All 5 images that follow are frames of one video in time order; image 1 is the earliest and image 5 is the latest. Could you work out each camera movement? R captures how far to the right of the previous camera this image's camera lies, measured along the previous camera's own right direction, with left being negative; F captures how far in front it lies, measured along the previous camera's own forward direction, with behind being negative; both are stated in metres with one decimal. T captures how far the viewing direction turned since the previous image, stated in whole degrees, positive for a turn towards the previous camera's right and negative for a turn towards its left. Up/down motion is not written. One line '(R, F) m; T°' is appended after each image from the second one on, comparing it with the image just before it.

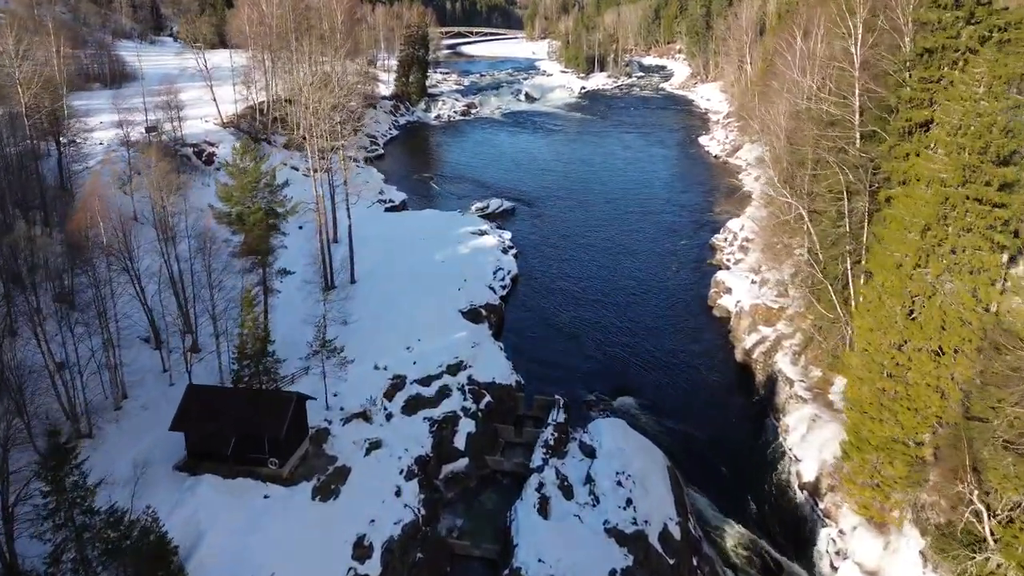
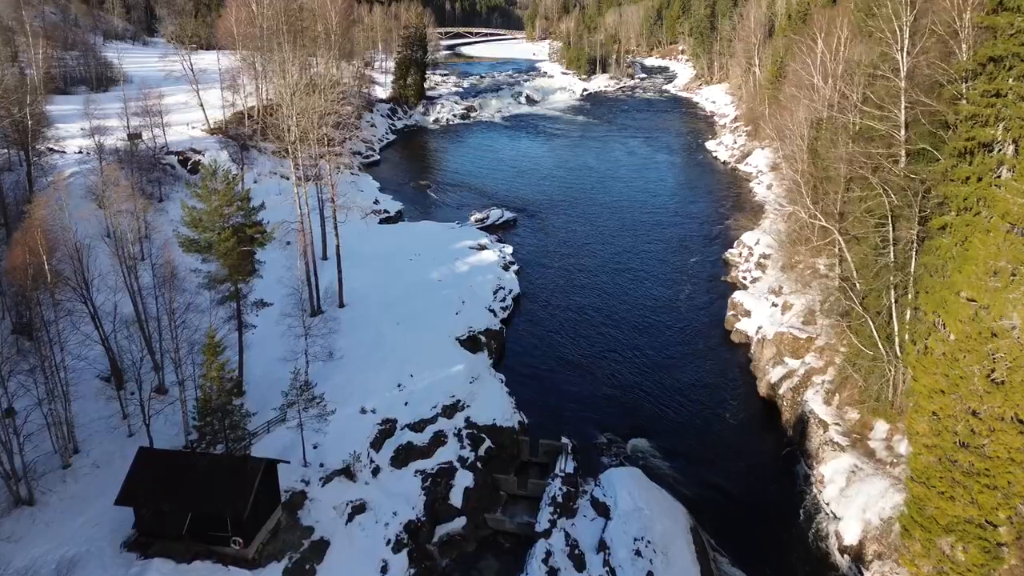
(-0.1, +2.4) m; 0°
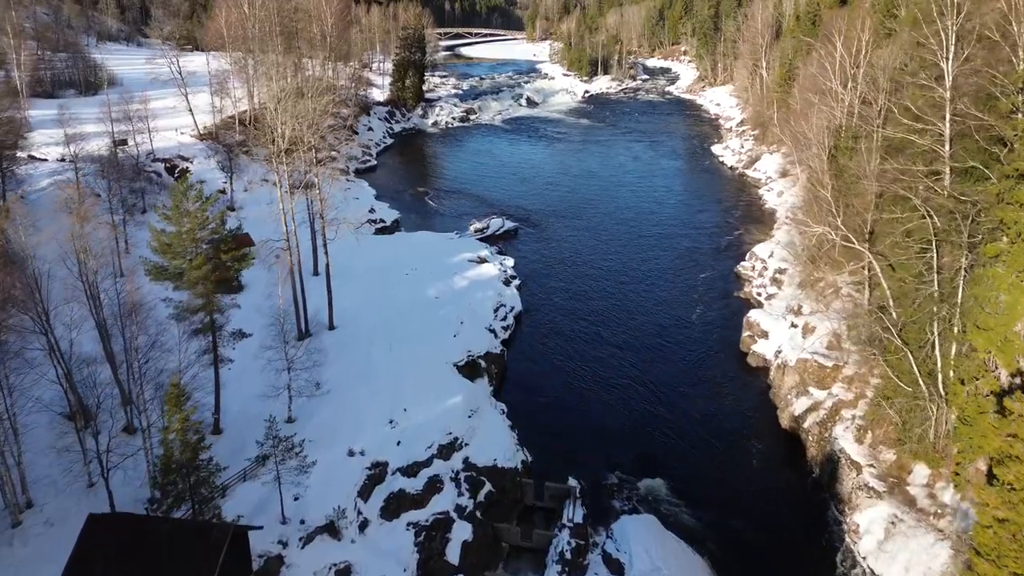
(-0.1, +1.9) m; 0°
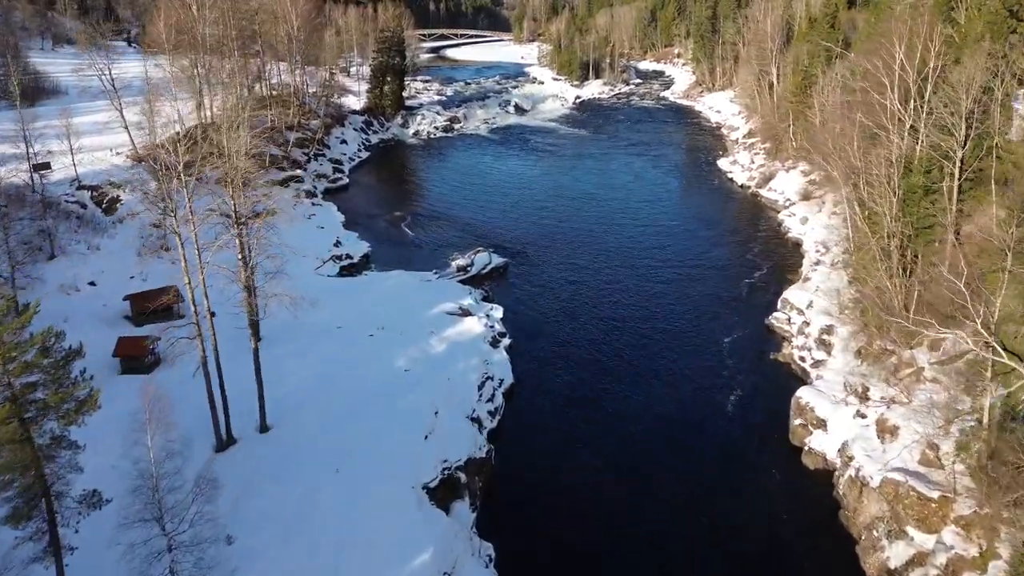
(0.0, +6.4) m; +1°
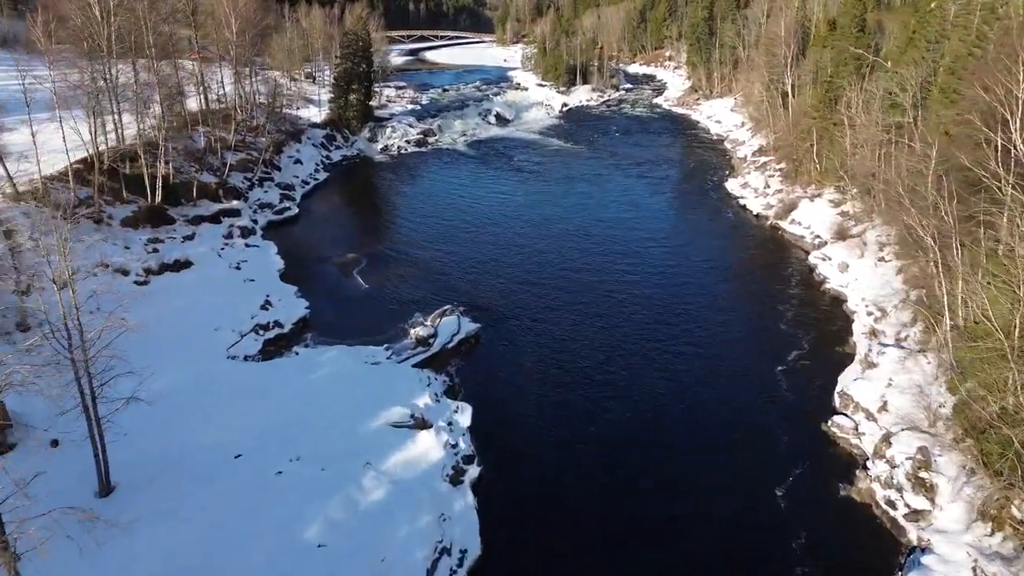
(+0.5, +8.3) m; +1°
